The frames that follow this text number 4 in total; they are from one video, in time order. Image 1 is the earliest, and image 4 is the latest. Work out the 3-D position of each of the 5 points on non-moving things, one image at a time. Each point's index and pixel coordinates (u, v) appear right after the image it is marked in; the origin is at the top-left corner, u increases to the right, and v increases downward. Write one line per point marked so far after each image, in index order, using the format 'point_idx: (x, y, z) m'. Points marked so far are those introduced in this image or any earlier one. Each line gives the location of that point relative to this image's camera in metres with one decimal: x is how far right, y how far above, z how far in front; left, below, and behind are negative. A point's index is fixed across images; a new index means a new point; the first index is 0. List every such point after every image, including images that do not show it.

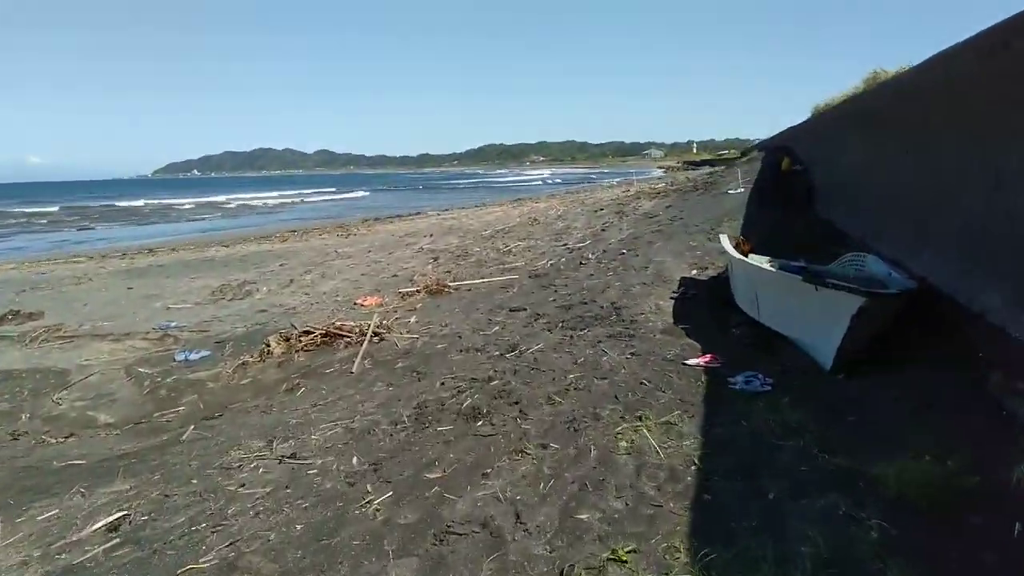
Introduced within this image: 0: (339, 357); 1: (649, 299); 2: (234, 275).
0: (-1.2, -0.5, +6.2) m
1: (+1.1, -0.1, +7.2) m
2: (-3.5, +0.2, +11.6) m
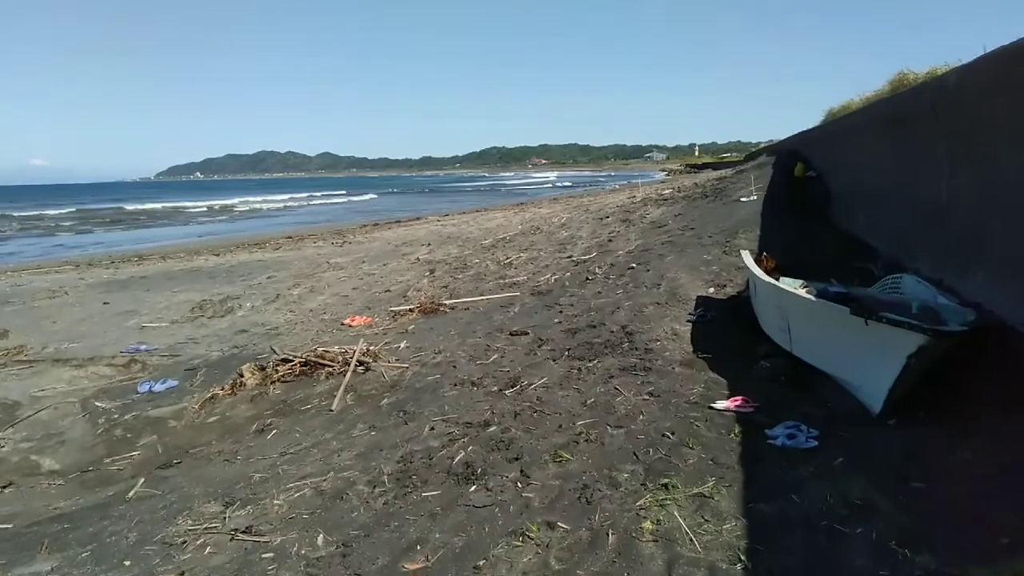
0: (-1.2, -0.6, +5.6) m
1: (+1.1, -0.2, +6.5) m
2: (-3.5, 0.0, +11.0) m
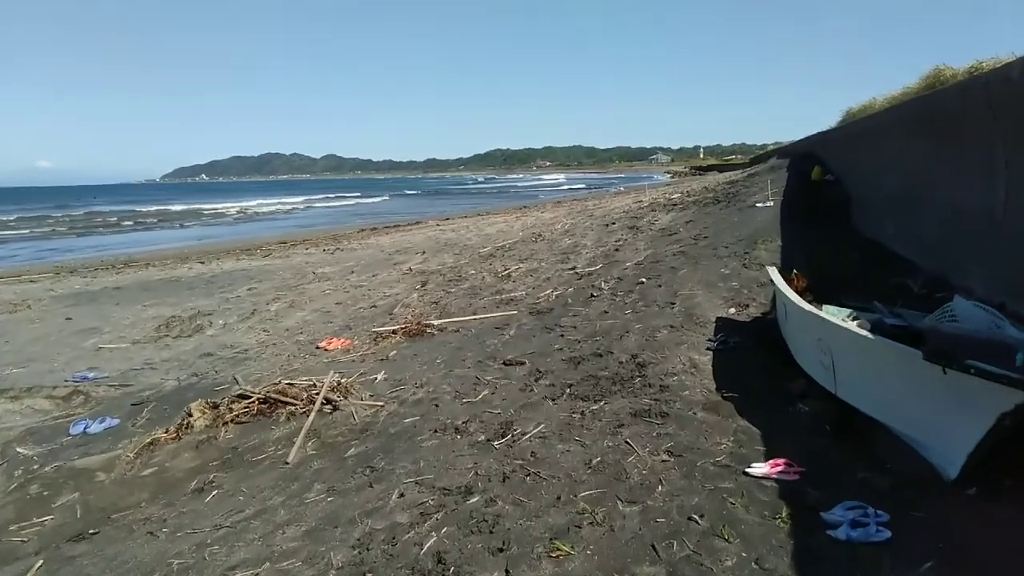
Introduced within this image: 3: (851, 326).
0: (-1.2, -0.8, +4.7) m
1: (+1.0, -0.4, +5.7) m
2: (-3.5, -0.1, +10.1) m
3: (+1.5, -0.2, +4.2) m
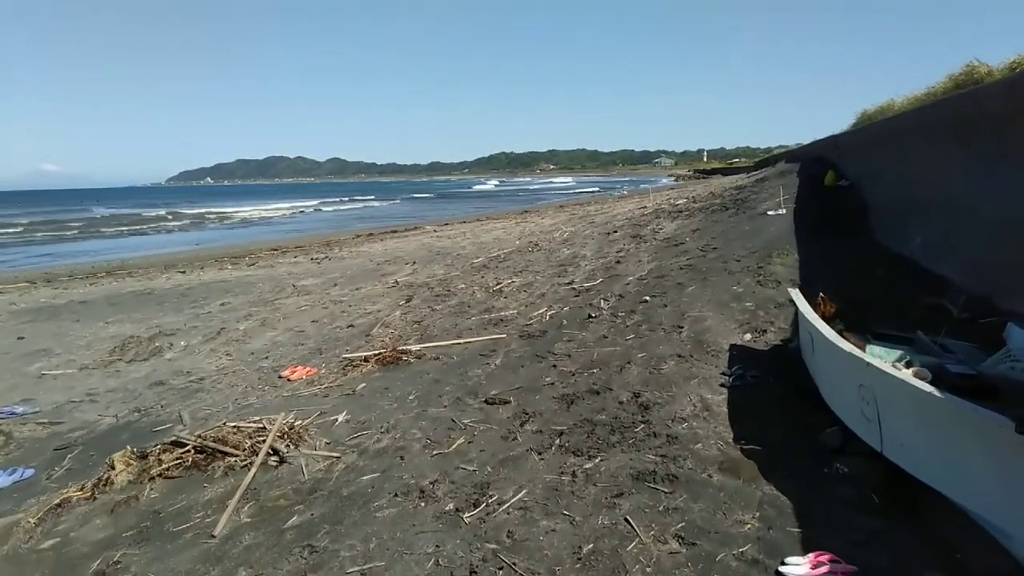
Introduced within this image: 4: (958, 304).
0: (-1.3, -0.9, +4.0) m
1: (+0.9, -0.5, +4.9) m
2: (-3.6, -0.3, +9.4) m
3: (+1.4, -0.3, +3.4) m
4: (+3.0, -0.1, +6.0) m
